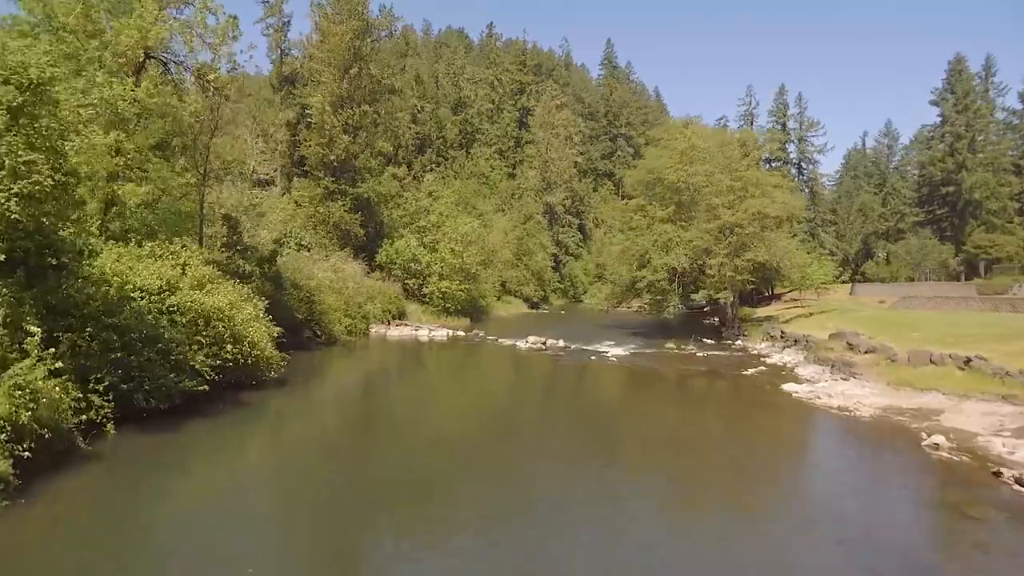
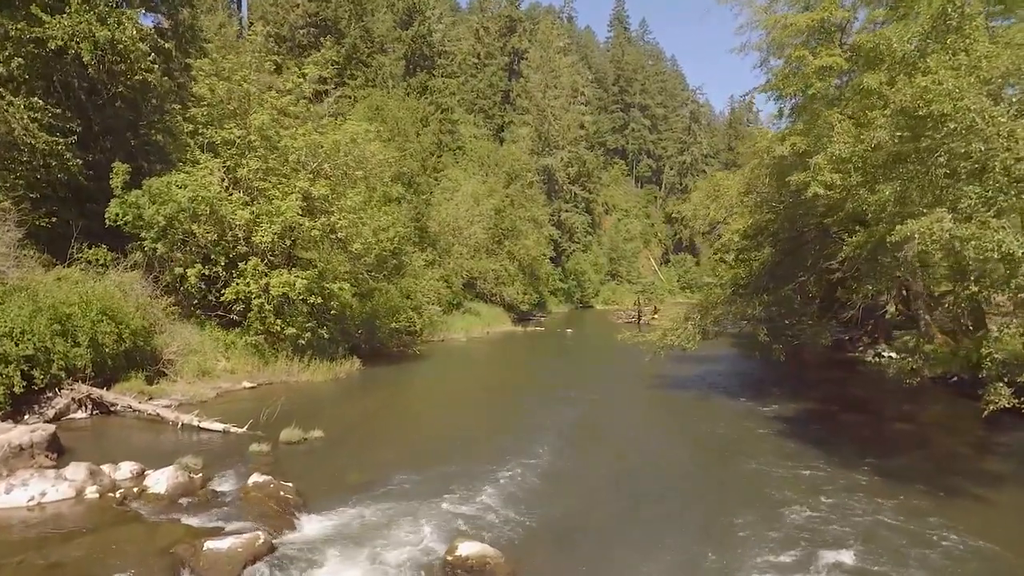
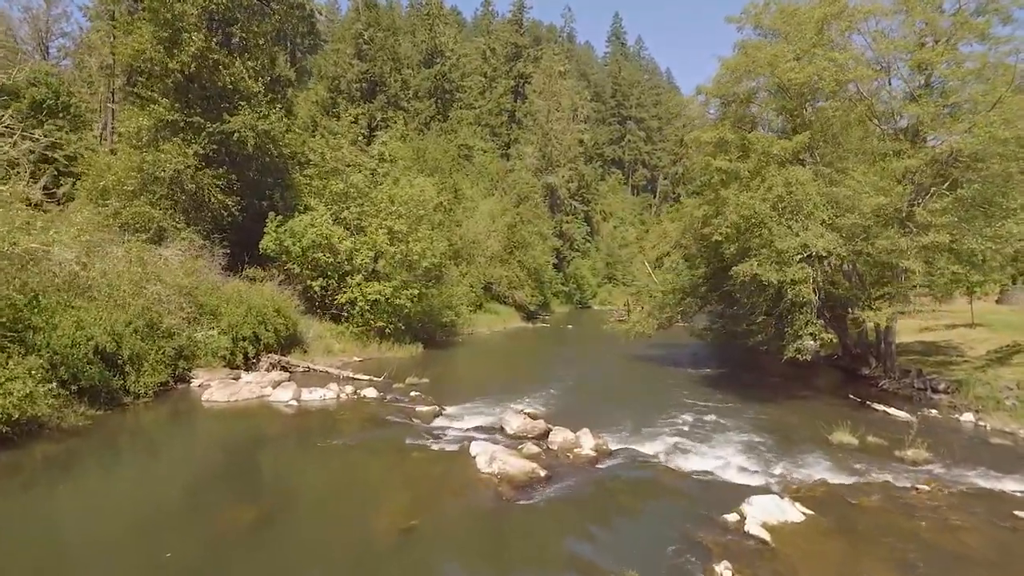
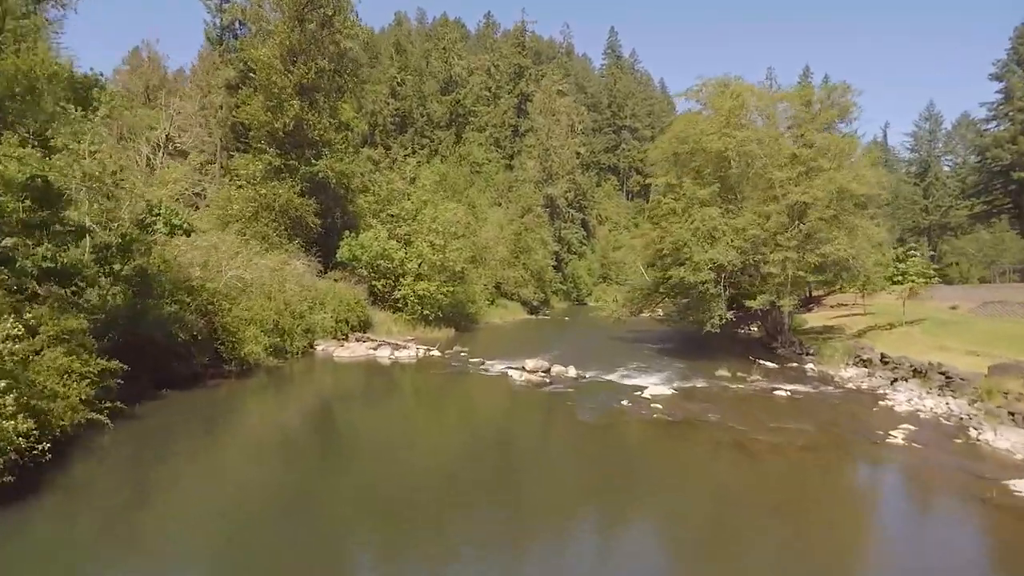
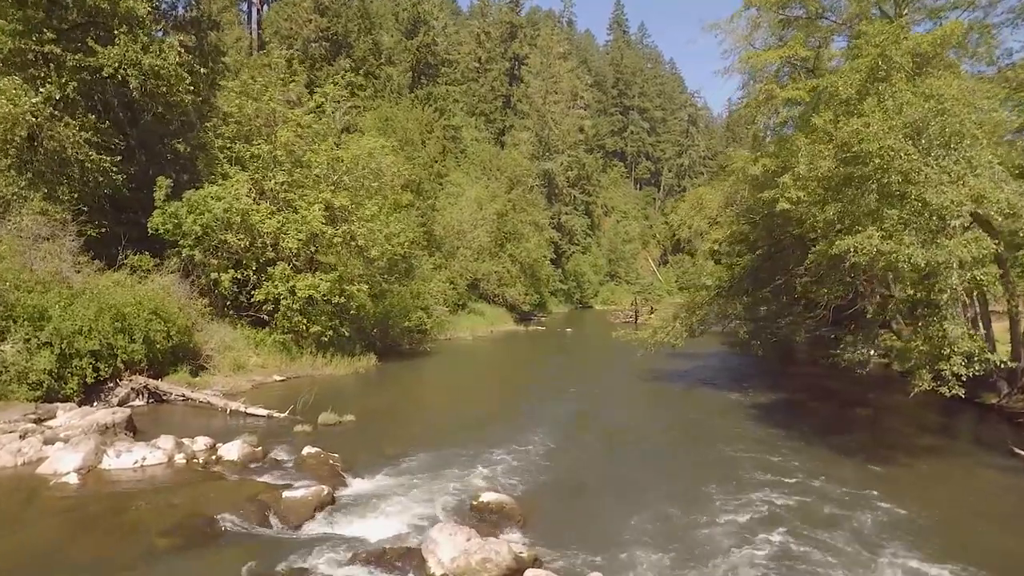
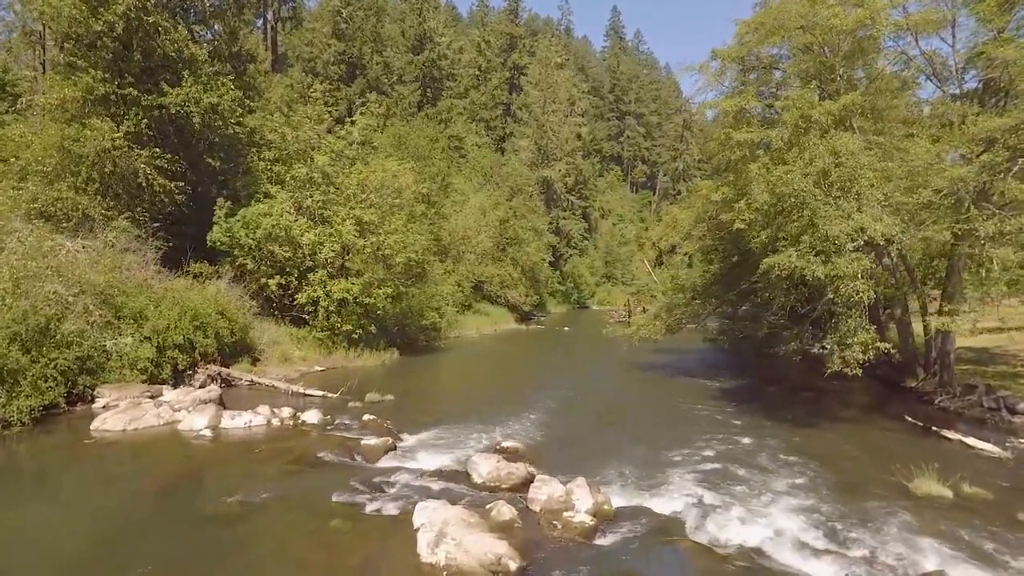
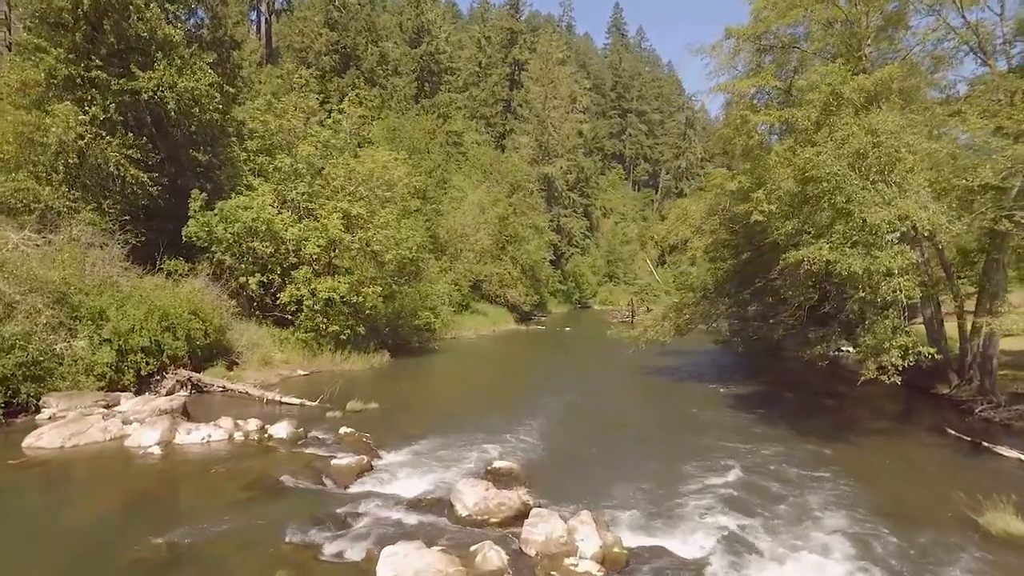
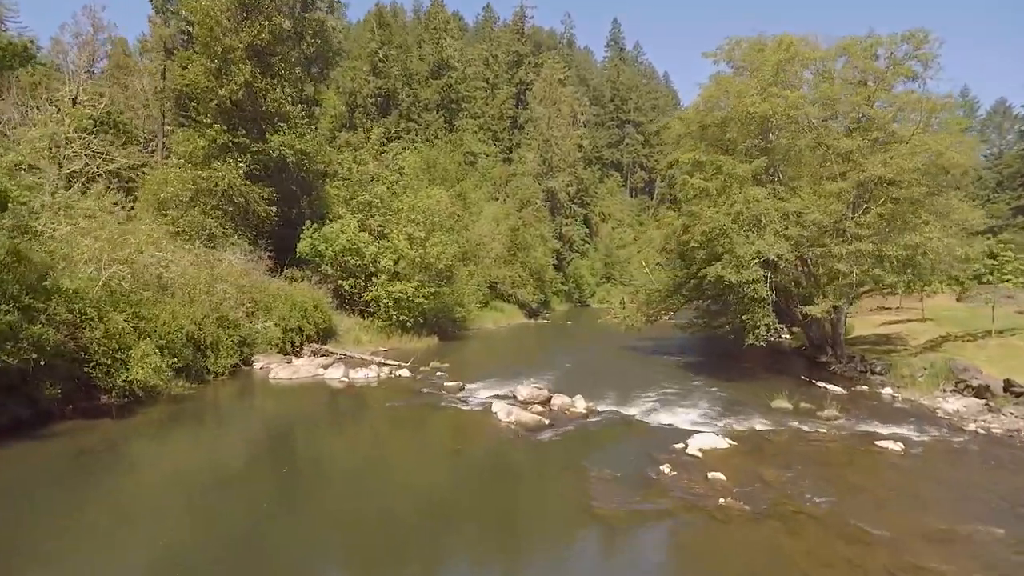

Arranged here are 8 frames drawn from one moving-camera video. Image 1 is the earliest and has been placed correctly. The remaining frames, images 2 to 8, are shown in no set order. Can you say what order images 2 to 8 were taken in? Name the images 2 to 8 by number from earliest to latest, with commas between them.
4, 8, 3, 6, 7, 5, 2
